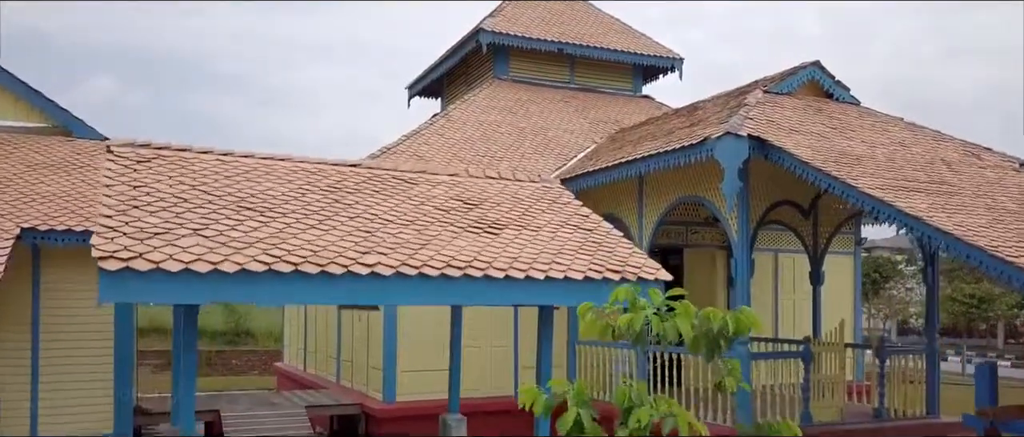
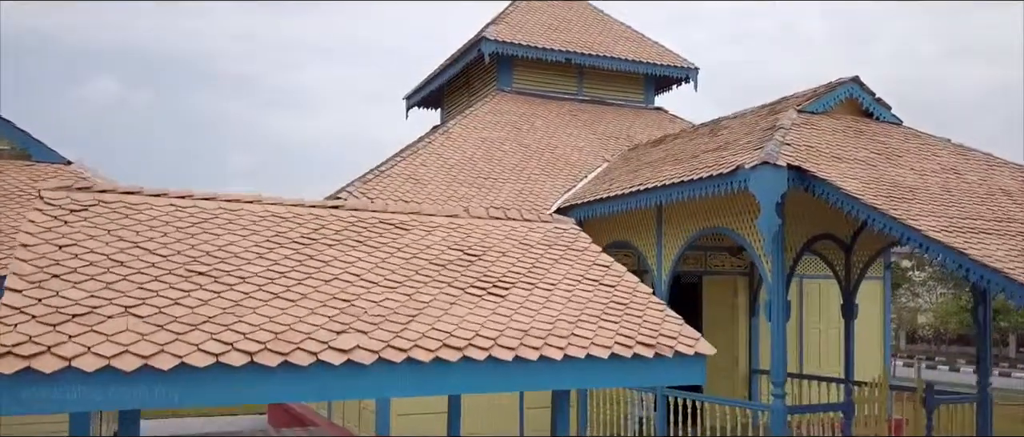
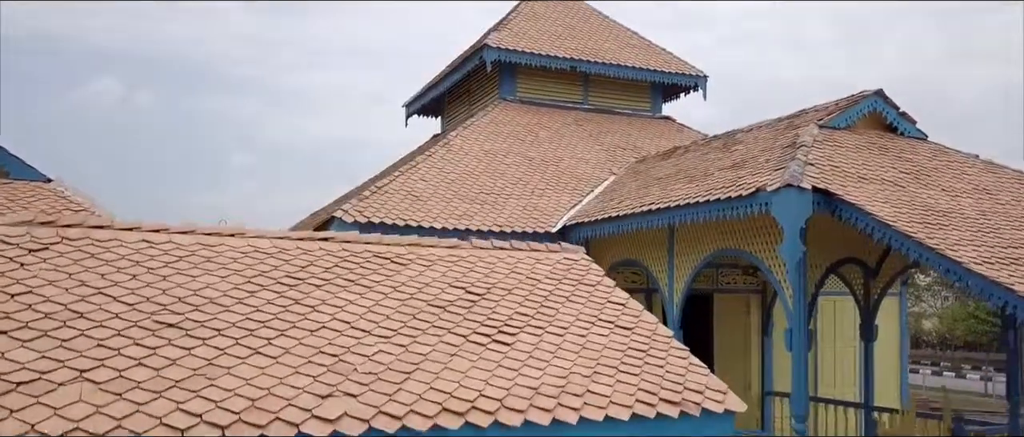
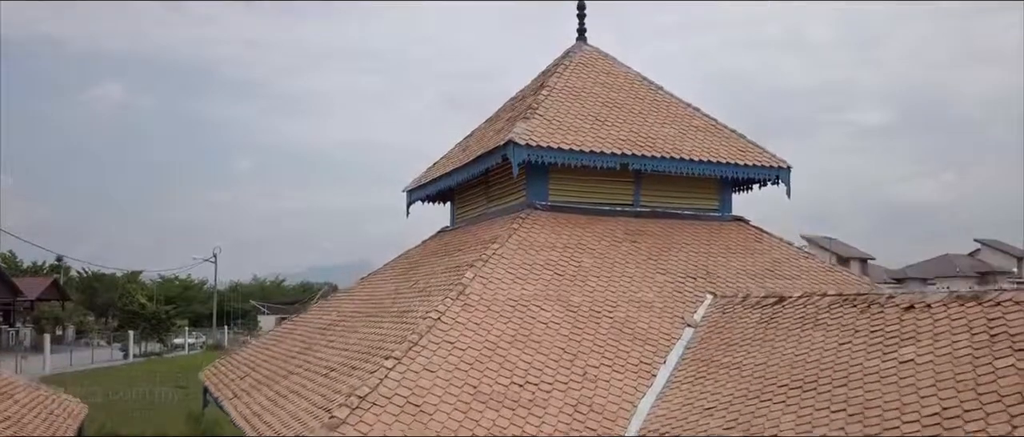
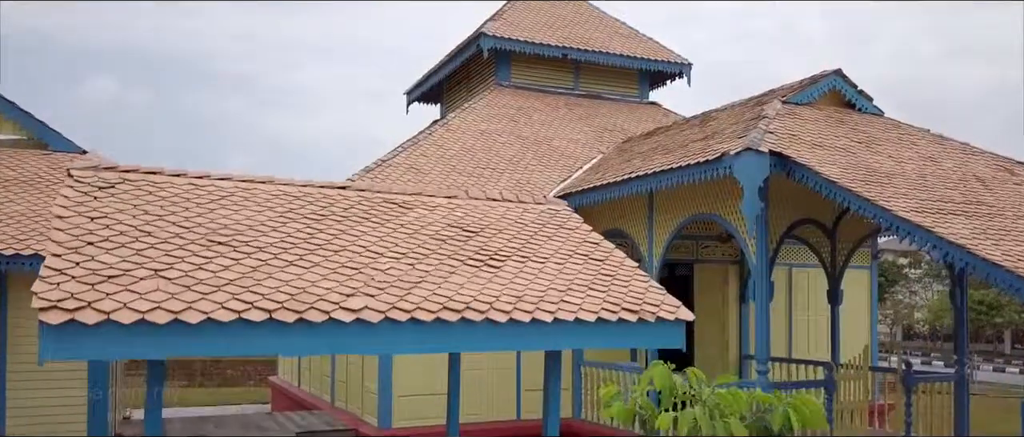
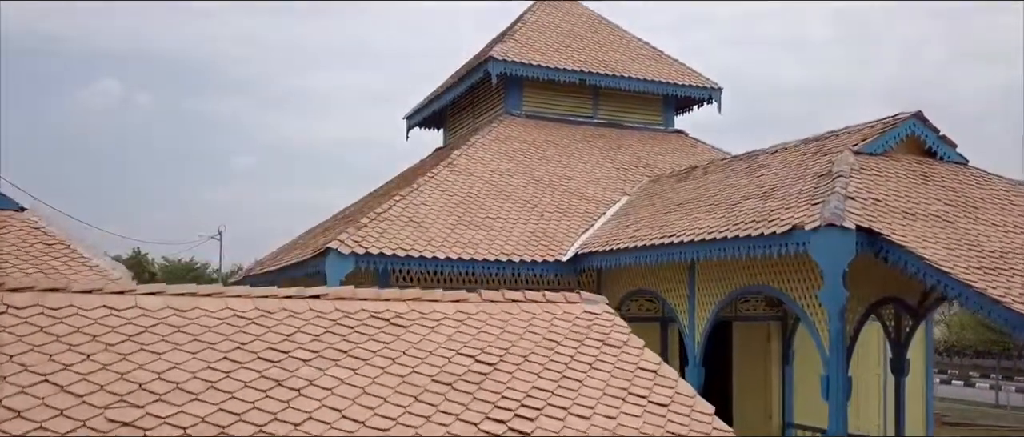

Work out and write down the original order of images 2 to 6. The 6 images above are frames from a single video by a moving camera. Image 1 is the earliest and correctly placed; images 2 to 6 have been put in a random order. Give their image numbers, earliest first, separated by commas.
5, 2, 3, 6, 4
